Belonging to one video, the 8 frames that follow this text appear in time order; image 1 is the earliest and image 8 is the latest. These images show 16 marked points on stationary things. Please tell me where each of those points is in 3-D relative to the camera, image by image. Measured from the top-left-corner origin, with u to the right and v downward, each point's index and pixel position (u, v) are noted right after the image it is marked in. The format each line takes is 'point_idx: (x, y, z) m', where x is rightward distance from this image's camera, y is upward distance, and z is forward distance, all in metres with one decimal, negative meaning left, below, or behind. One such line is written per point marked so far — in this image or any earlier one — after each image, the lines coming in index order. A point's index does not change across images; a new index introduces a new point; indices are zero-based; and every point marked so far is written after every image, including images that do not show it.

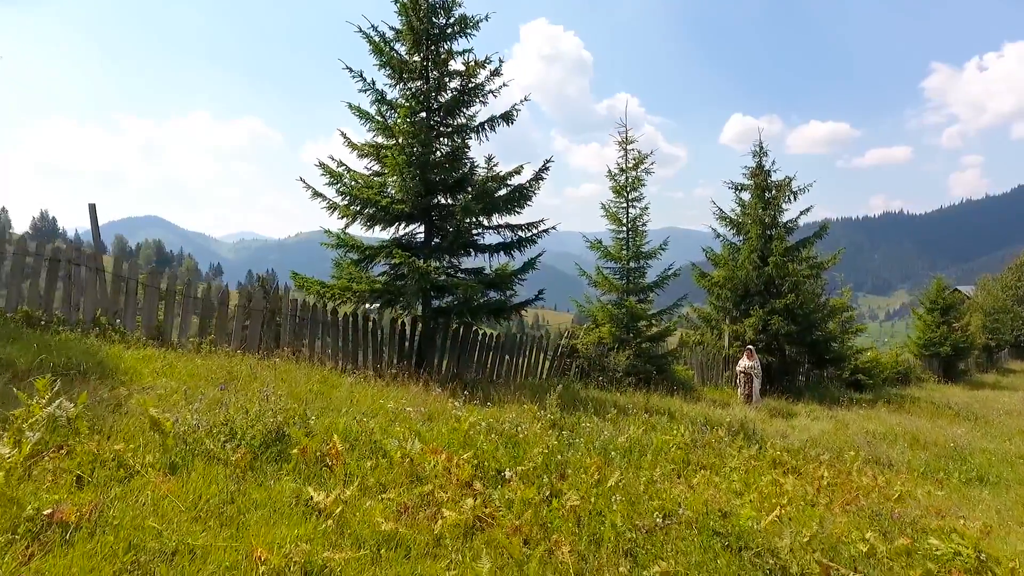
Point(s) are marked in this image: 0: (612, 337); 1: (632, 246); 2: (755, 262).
0: (+2.0, -1.0, +12.6) m
1: (+2.5, +0.9, +13.3) m
2: (+6.2, +0.7, +15.9) m
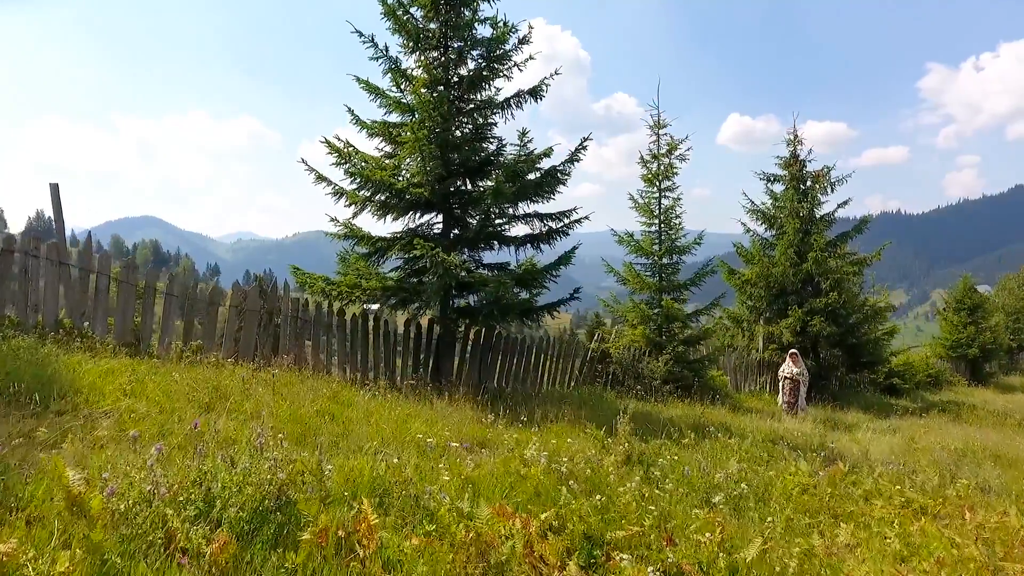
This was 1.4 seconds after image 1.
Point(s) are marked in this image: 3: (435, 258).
0: (+2.4, -1.0, +11.4) m
1: (+2.9, +0.9, +12.1) m
2: (+6.6, +0.7, +14.7) m
3: (-1.0, +0.4, +7.8) m
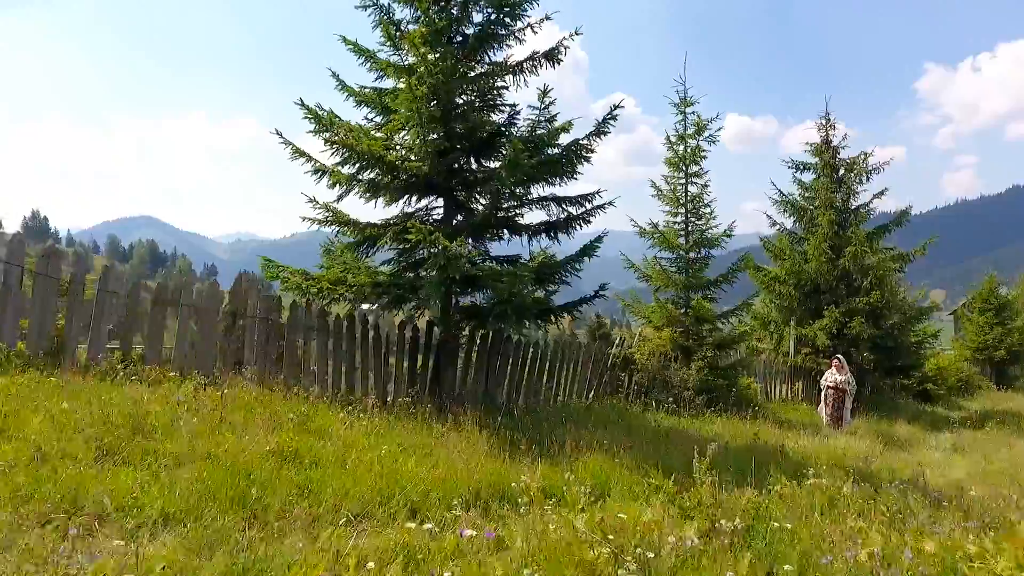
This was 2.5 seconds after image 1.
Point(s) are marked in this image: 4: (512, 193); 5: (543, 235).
0: (+2.6, -0.9, +10.1) m
1: (+3.1, +1.0, +10.8) m
2: (+6.7, +0.7, +13.4) m
3: (-0.8, +0.4, +6.4) m
4: (0.0, +1.1, +7.4) m
5: (+0.4, +0.7, +8.1) m
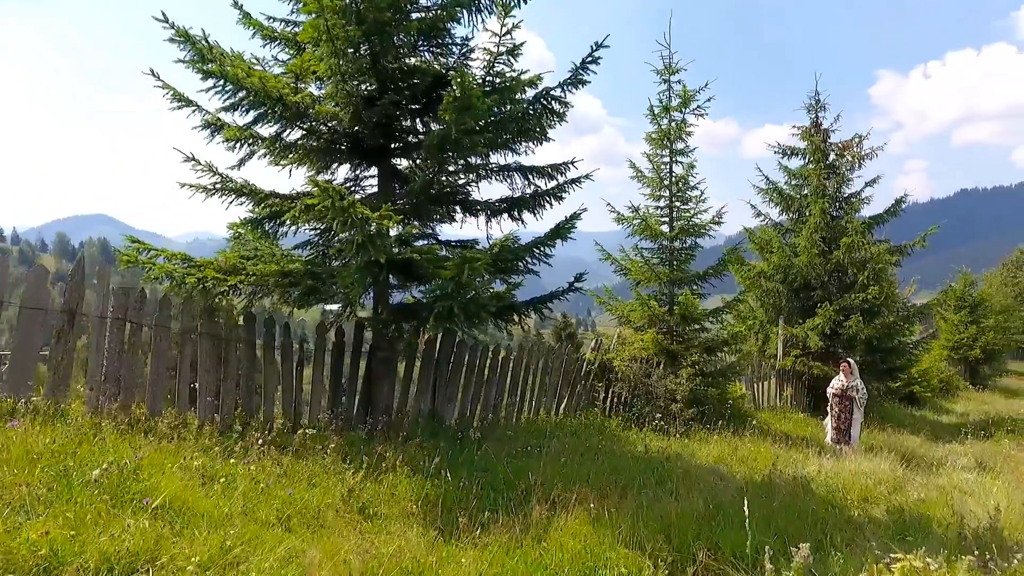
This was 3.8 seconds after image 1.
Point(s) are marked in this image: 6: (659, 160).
0: (+2.0, -0.8, +8.6) m
1: (+2.5, +1.1, +9.4) m
2: (+5.9, +0.8, +12.2) m
3: (-1.2, +0.5, +4.8) m
4: (-0.4, +1.2, +5.8) m
5: (-0.1, +0.8, +6.5) m
6: (+2.2, +2.0, +9.6) m
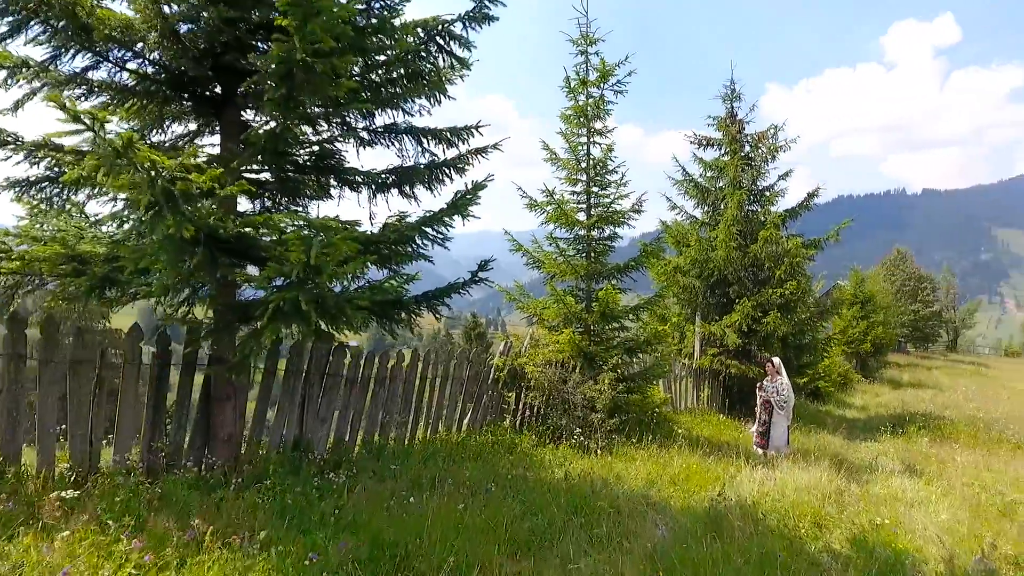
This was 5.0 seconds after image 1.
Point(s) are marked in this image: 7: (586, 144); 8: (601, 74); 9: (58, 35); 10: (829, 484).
0: (+0.8, -0.8, +7.6) m
1: (+1.1, +1.1, +8.4) m
2: (+4.2, +0.9, +11.7) m
3: (-1.8, +0.6, +3.4) m
4: (-1.3, +1.3, +4.5) m
5: (-1.0, +0.8, +5.2) m
6: (+0.9, +2.0, +8.6) m
7: (+1.0, +2.0, +8.6) m
8: (+1.2, +2.9, +8.5) m
9: (-2.5, +1.4, +3.4) m
10: (+3.1, -1.9, +6.2) m
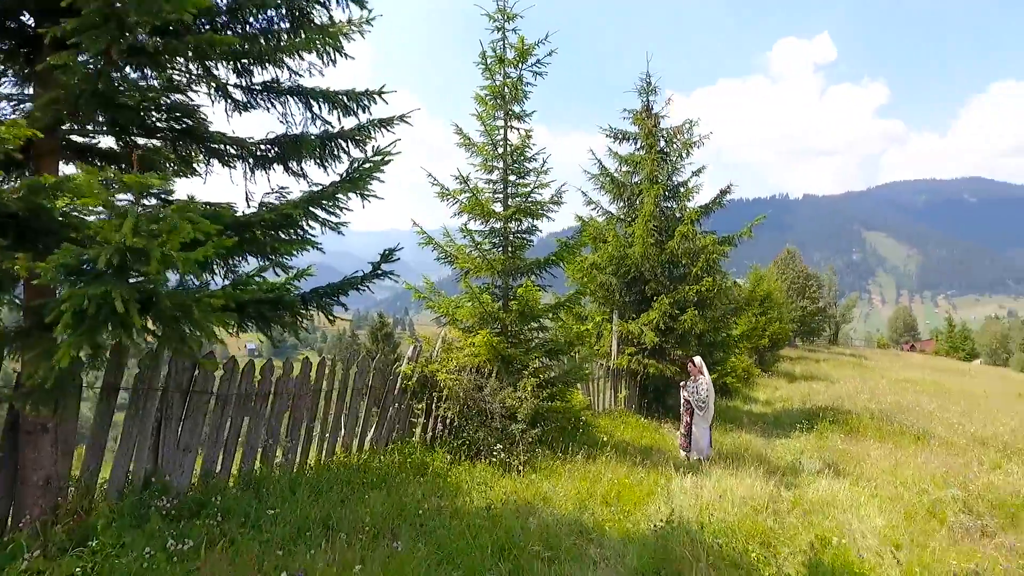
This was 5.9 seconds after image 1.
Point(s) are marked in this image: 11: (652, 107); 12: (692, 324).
0: (-0.2, -0.7, +6.9) m
1: (0.0, +1.2, +7.7) m
2: (+2.6, +1.0, +11.4) m
3: (-2.2, +0.6, +2.4) m
4: (-1.8, +1.3, +3.5) m
5: (-1.6, +0.9, +4.3) m
6: (-0.3, +2.1, +7.9) m
7: (-0.1, +2.0, +7.9) m
8: (+0.1, +2.9, +7.8) m
9: (-2.9, +1.4, +2.3) m
10: (+2.3, -1.9, +5.8) m
11: (+2.8, +3.6, +12.5) m
12: (+3.1, -0.6, +11.0) m
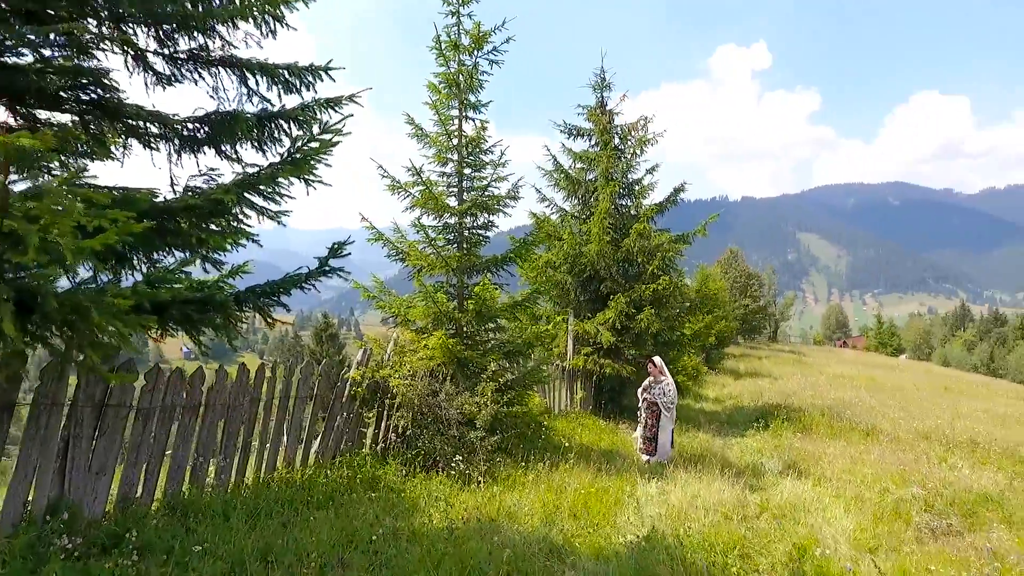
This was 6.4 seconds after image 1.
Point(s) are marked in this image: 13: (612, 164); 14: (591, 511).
0: (-0.7, -0.7, +6.5) m
1: (-0.5, +1.2, +7.3) m
2: (+1.7, +1.0, +11.2) m
3: (-2.3, +0.6, +1.8) m
4: (-1.9, +1.3, +3.0) m
5: (-1.8, +0.9, +3.8) m
6: (-0.8, +2.1, +7.4) m
7: (-0.6, +2.0, +7.5) m
8: (-0.4, +2.9, +7.4) m
9: (-2.9, +1.4, +1.7) m
10: (+2.0, -1.9, +5.7) m
11: (+1.8, +3.6, +12.4) m
12: (+2.4, -0.6, +10.8) m
13: (+1.9, +2.3, +11.8) m
14: (+0.6, -1.7, +4.8) m
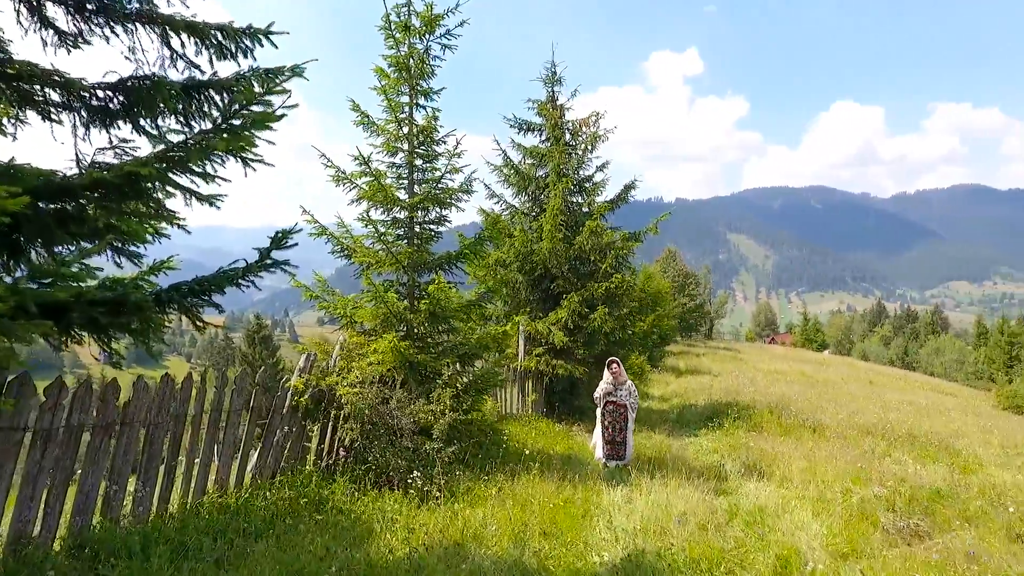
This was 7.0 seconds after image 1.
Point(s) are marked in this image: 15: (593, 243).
0: (-1.1, -0.7, +6.0) m
1: (-1.0, +1.2, +6.9) m
2: (+0.9, +1.0, +10.9) m
3: (-2.2, +0.6, +1.2) m
4: (-2.0, +1.3, +2.4) m
5: (-2.0, +0.9, +3.2) m
6: (-1.3, +2.1, +6.9) m
7: (-1.2, +2.0, +7.0) m
8: (-1.0, +3.0, +7.0) m
9: (-2.9, +1.4, +1.0) m
10: (+1.6, -1.9, +5.4) m
11: (+0.9, +3.6, +12.1) m
12: (+1.5, -0.6, +10.6) m
13: (+0.9, +2.4, +11.6) m
14: (+0.4, -1.7, +4.4) m
15: (+1.4, +0.8, +10.9) m
